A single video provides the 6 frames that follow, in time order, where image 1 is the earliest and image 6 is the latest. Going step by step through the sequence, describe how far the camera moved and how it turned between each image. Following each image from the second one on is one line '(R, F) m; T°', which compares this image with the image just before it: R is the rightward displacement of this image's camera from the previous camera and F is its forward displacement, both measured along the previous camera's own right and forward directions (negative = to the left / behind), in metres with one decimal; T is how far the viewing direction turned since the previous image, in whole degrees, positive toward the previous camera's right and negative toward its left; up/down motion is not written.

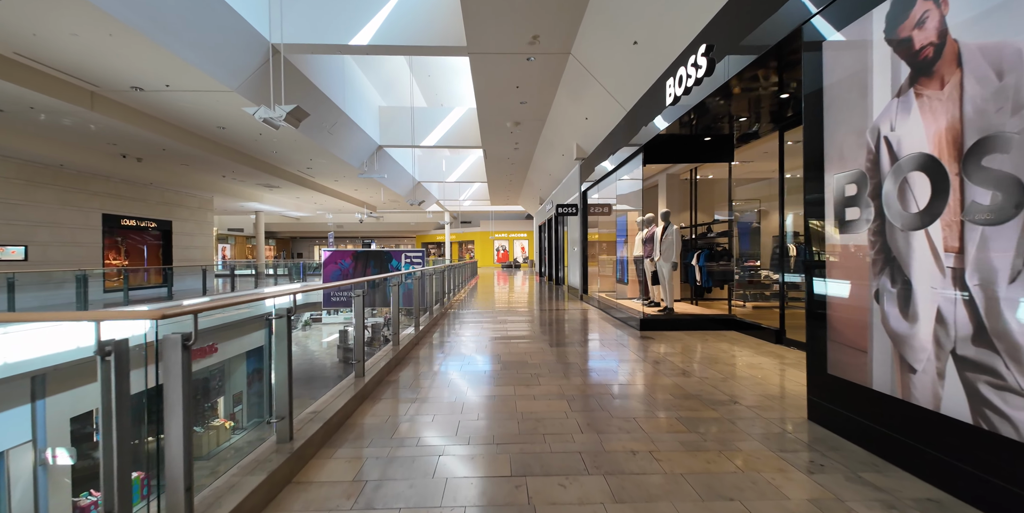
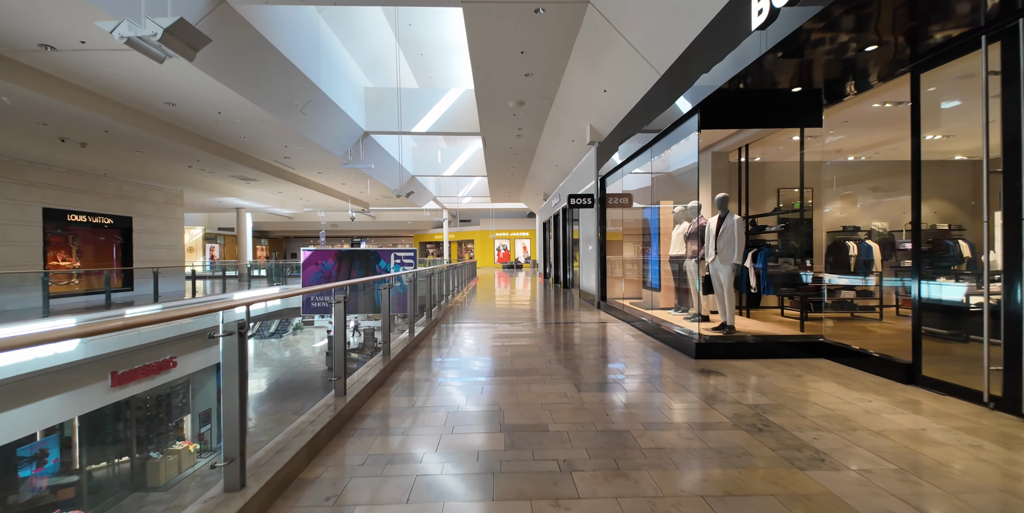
(-0.1, +1.3) m; 0°
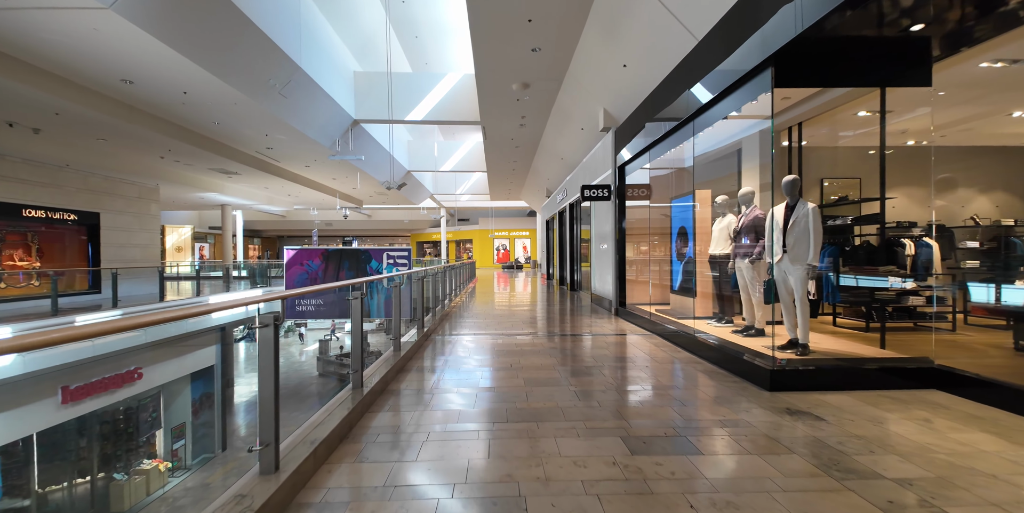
(-0.1, +0.8) m; 0°
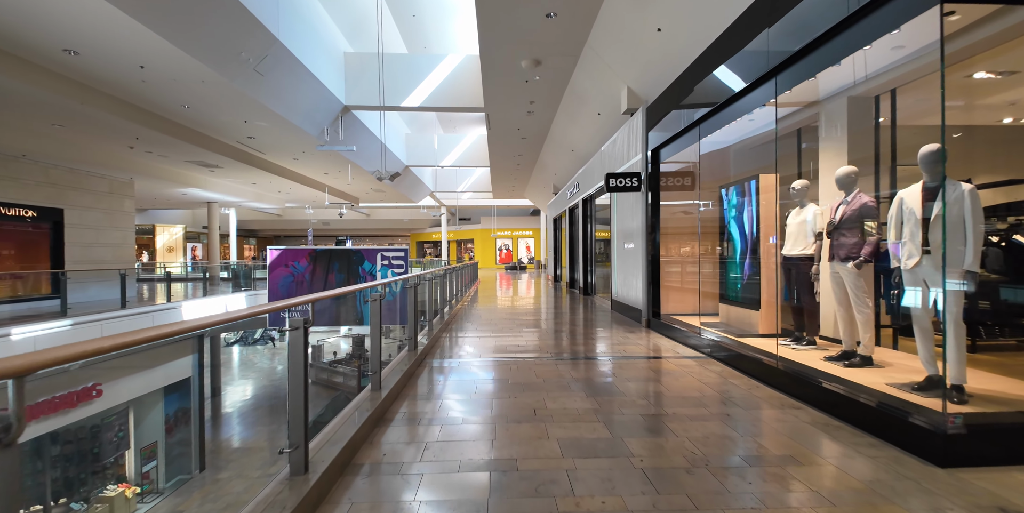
(-0.1, +0.9) m; 0°
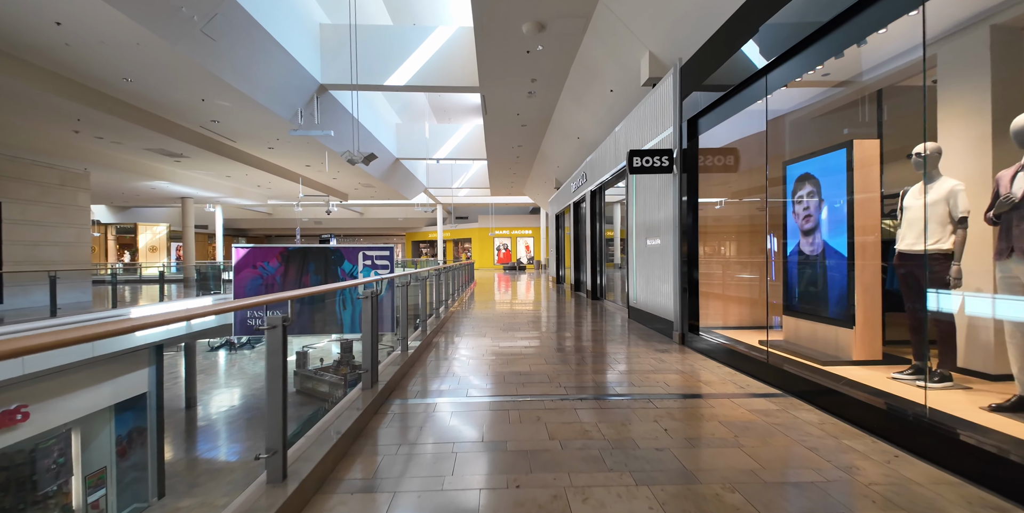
(0.0, +1.0) m; 0°
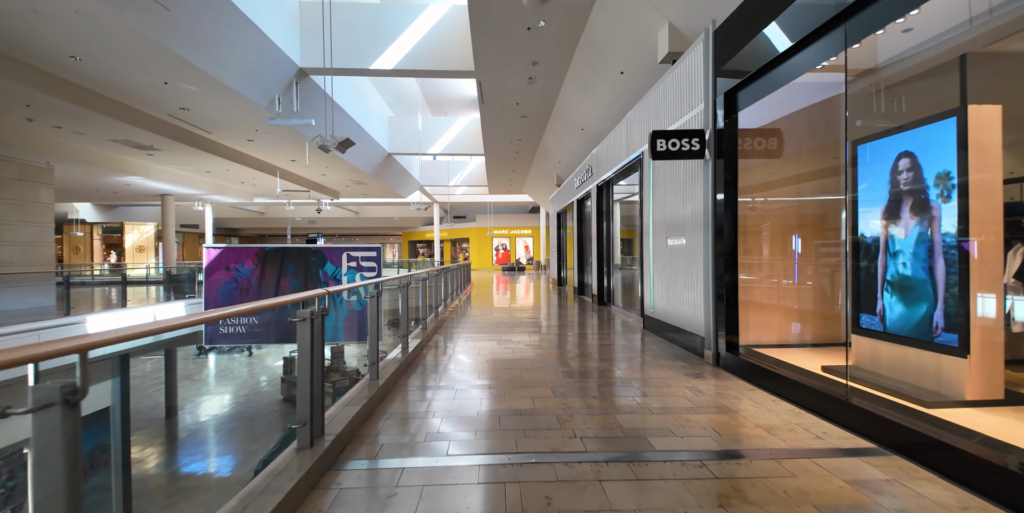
(0.0, +0.6) m; 0°
